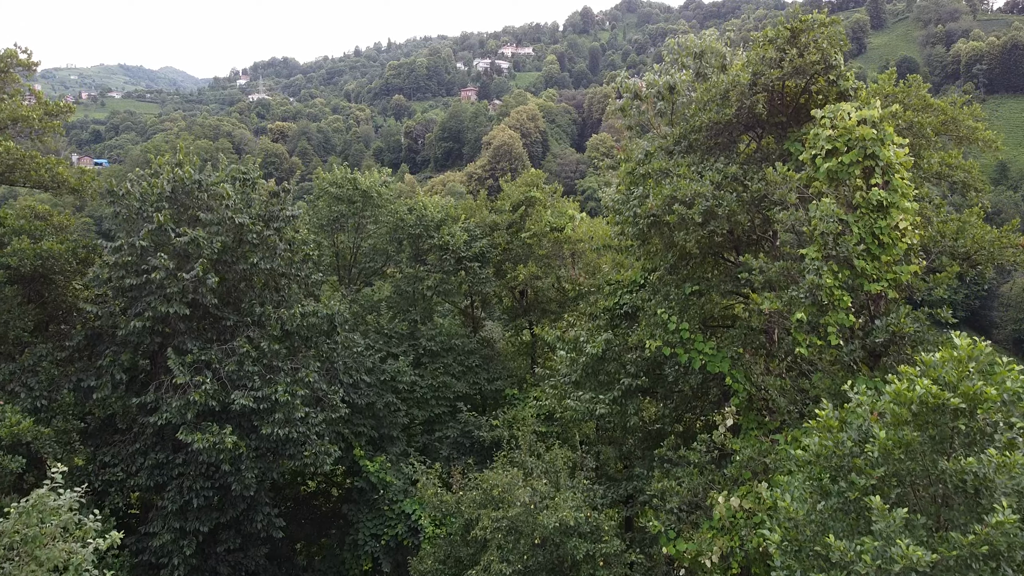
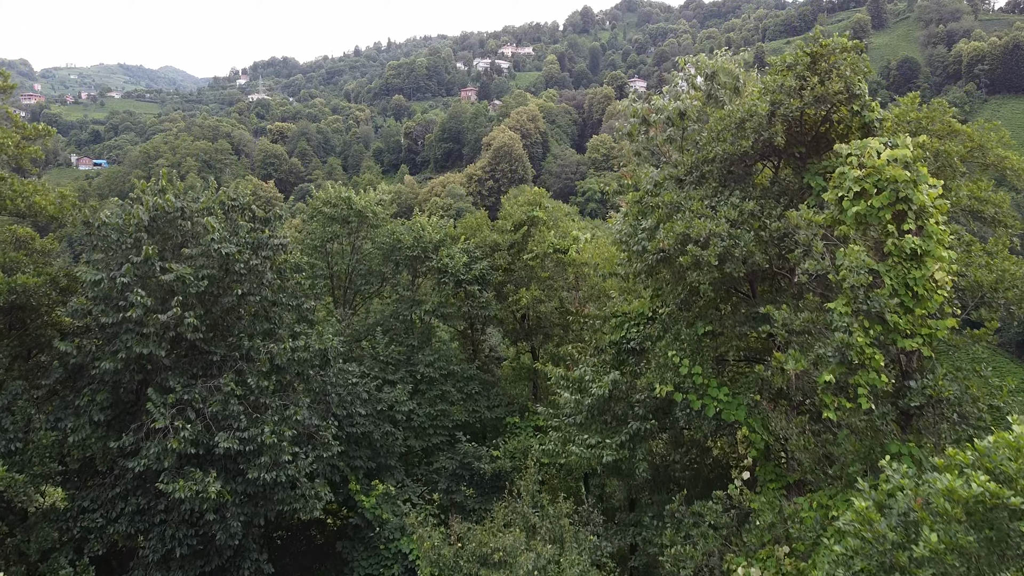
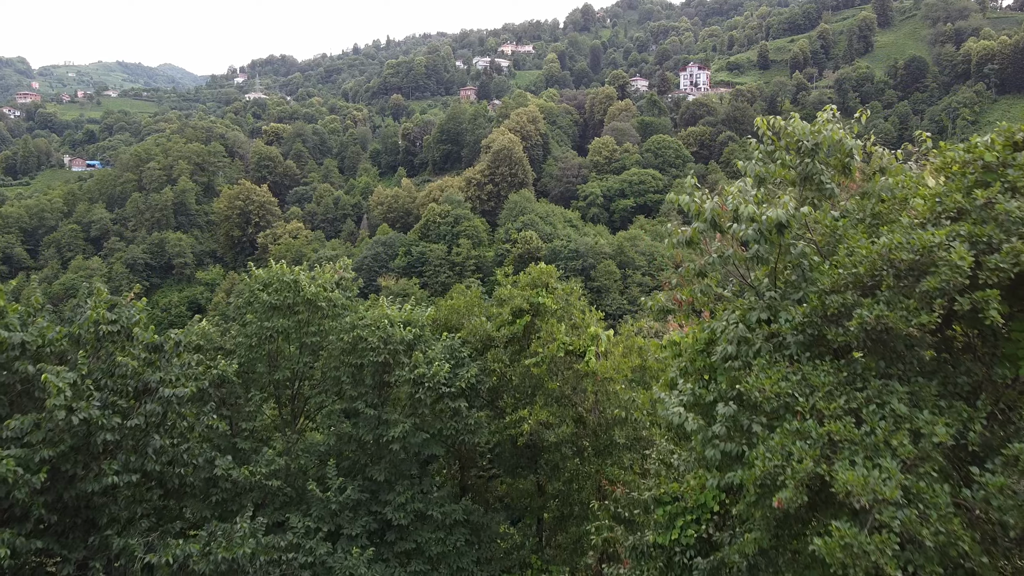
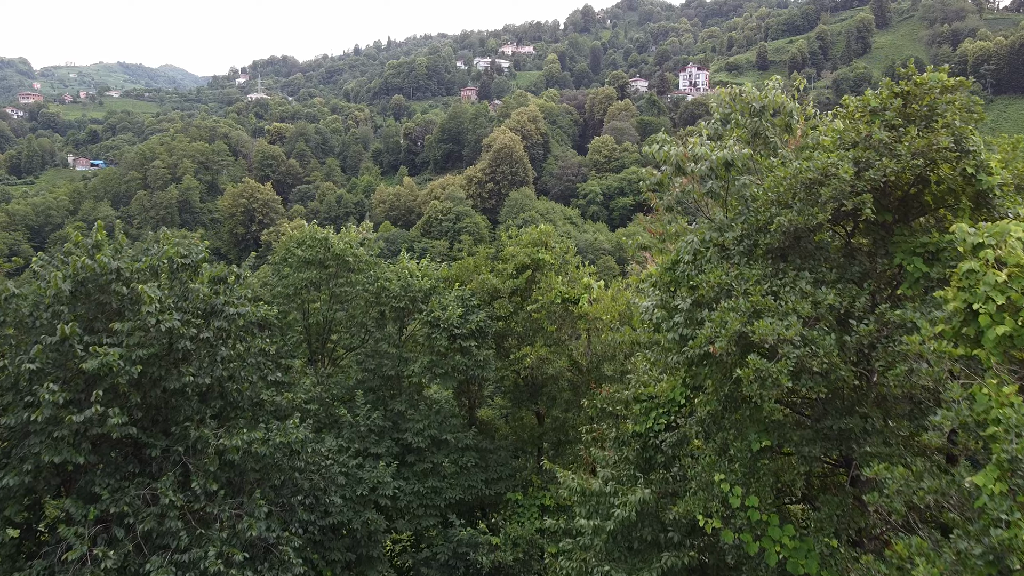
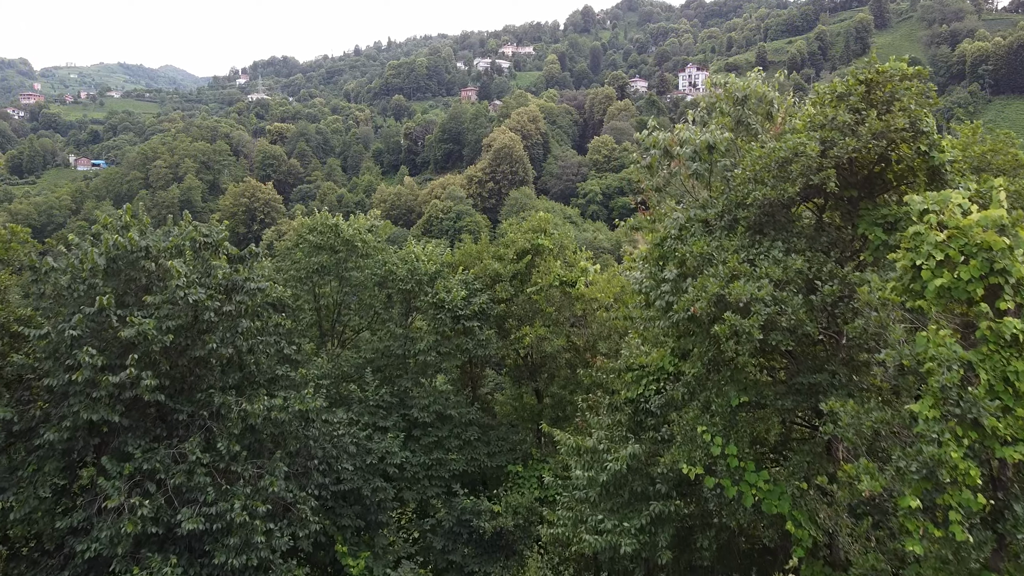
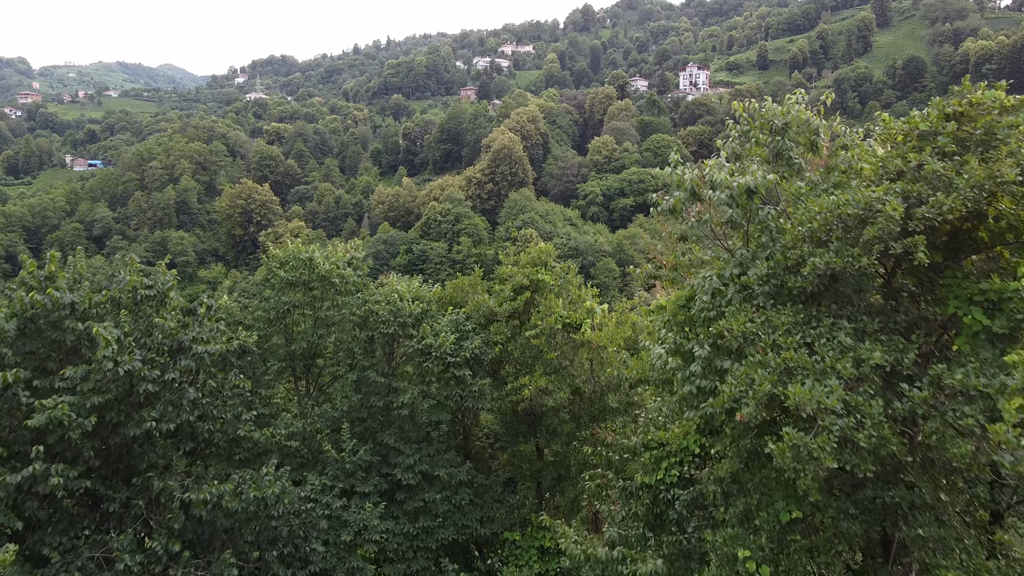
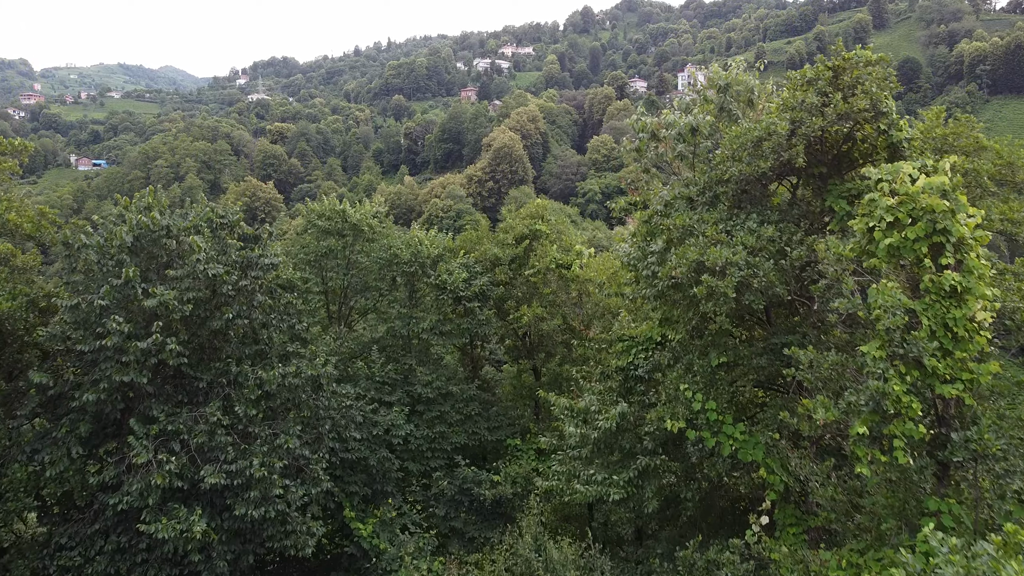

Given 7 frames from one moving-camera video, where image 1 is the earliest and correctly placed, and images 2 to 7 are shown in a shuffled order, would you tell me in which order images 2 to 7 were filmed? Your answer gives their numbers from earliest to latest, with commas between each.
2, 7, 5, 4, 6, 3
